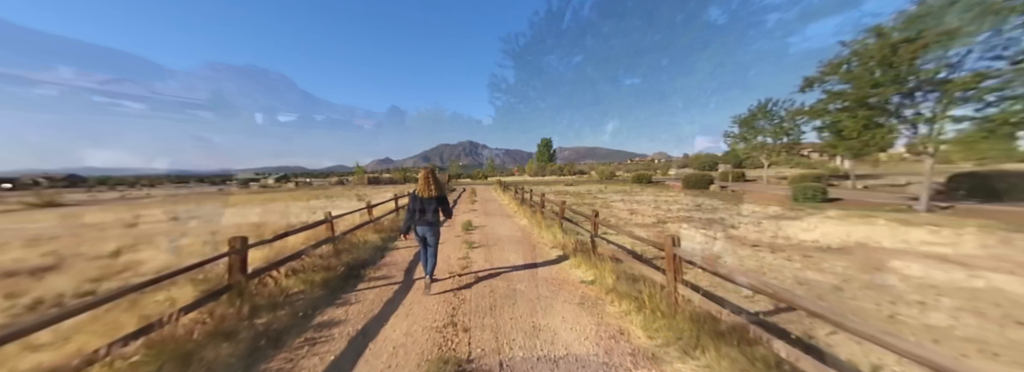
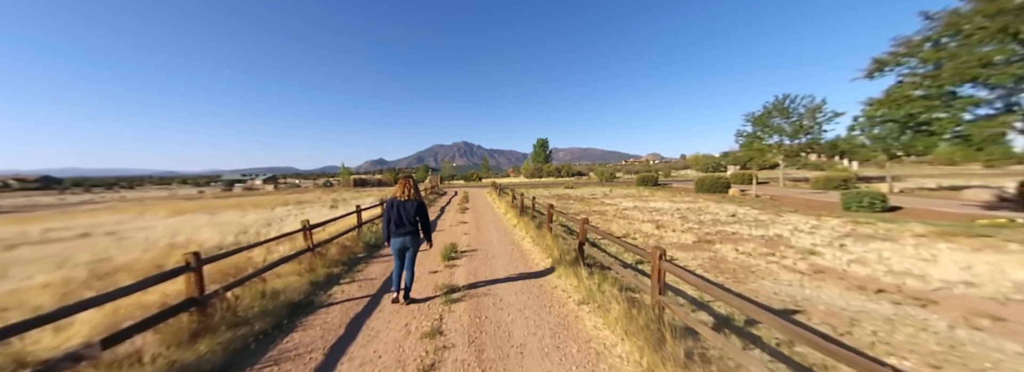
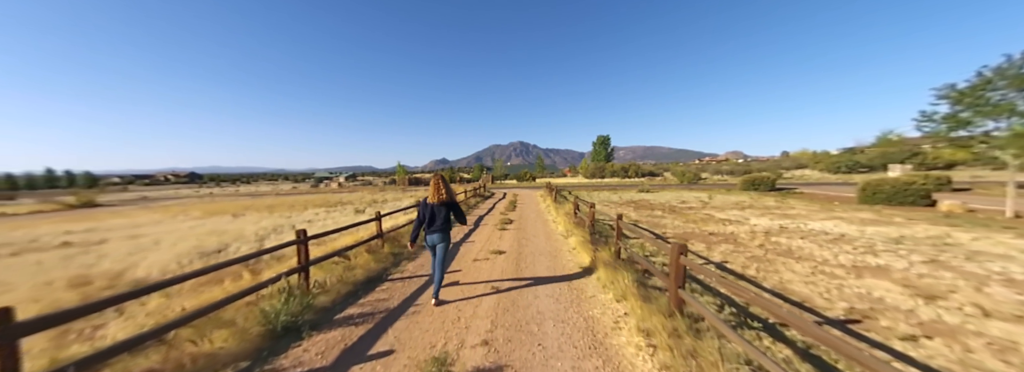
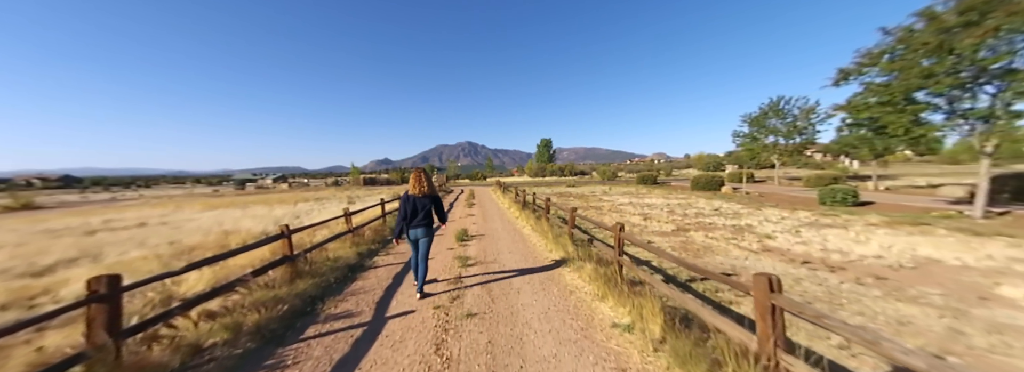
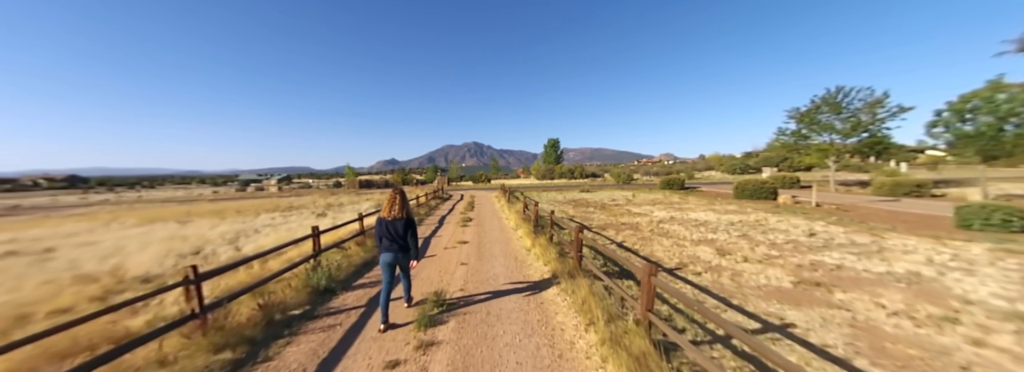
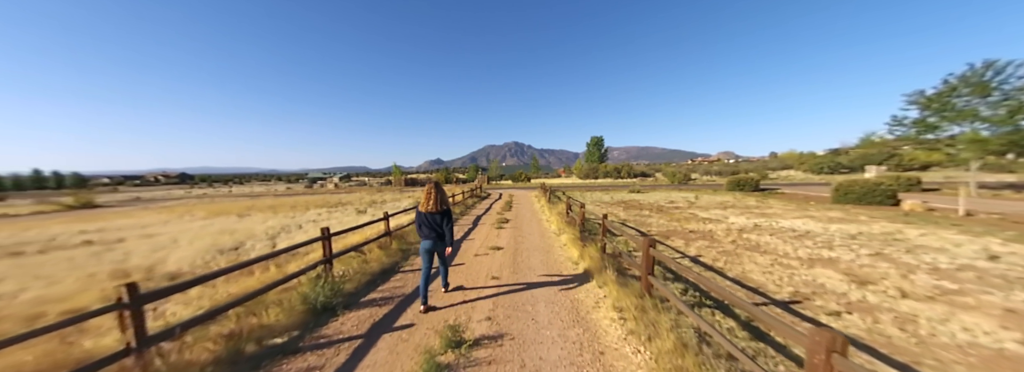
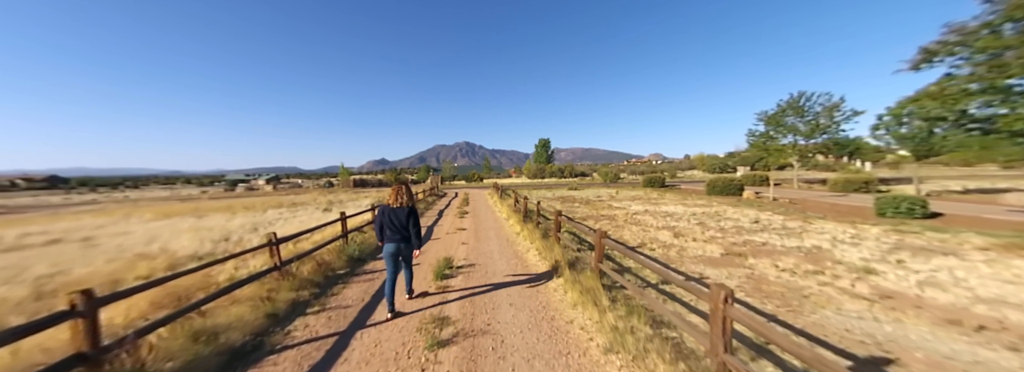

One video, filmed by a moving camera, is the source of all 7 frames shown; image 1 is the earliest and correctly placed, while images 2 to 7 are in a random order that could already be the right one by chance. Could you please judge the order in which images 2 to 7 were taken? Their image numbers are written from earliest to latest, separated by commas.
4, 2, 7, 5, 6, 3
